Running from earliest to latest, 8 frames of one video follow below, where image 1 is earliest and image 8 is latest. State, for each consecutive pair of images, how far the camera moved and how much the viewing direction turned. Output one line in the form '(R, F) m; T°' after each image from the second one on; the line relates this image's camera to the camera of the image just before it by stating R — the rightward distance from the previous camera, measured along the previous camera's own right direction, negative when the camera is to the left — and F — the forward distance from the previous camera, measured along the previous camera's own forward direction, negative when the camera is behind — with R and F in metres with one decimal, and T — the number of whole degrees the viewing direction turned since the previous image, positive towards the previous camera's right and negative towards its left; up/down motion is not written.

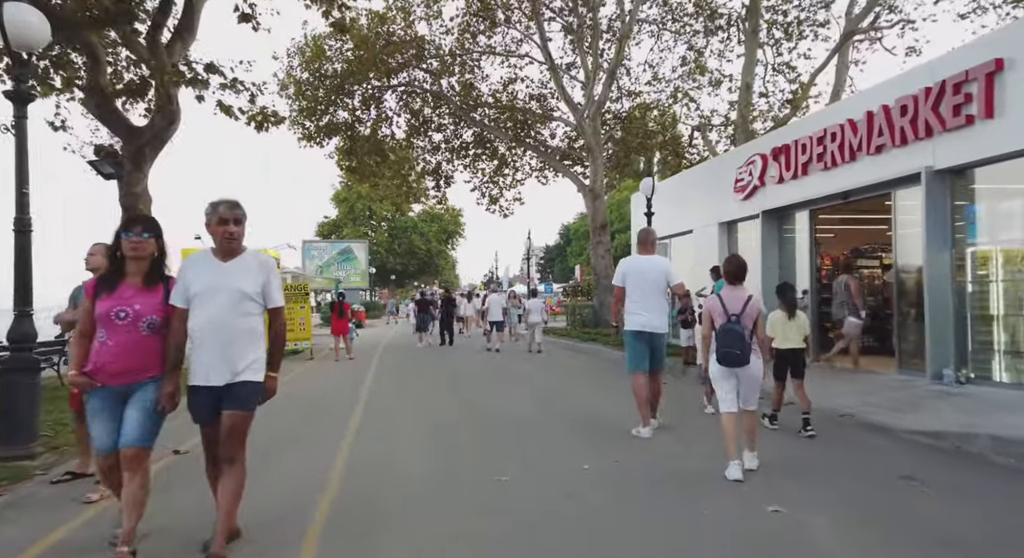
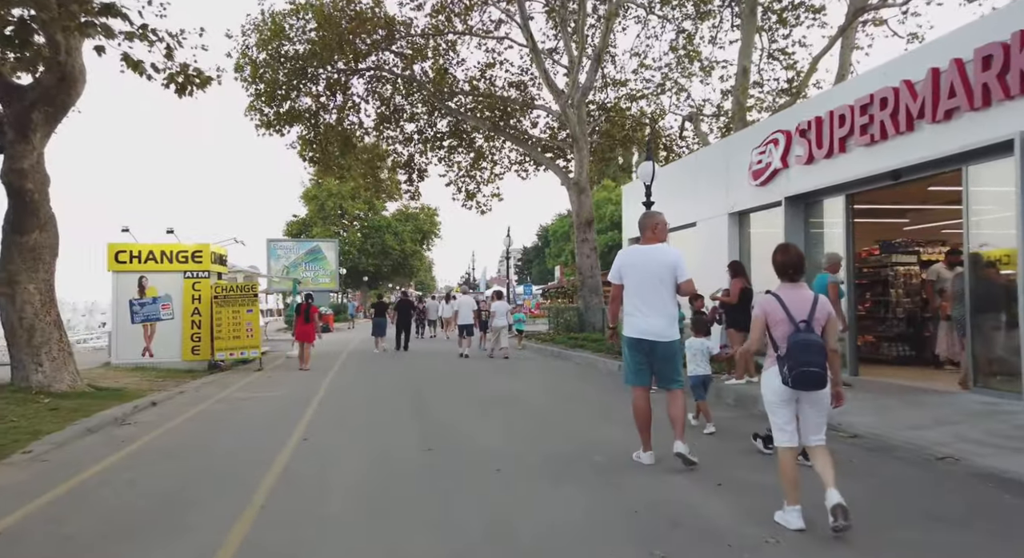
(0.0, +2.1) m; +2°
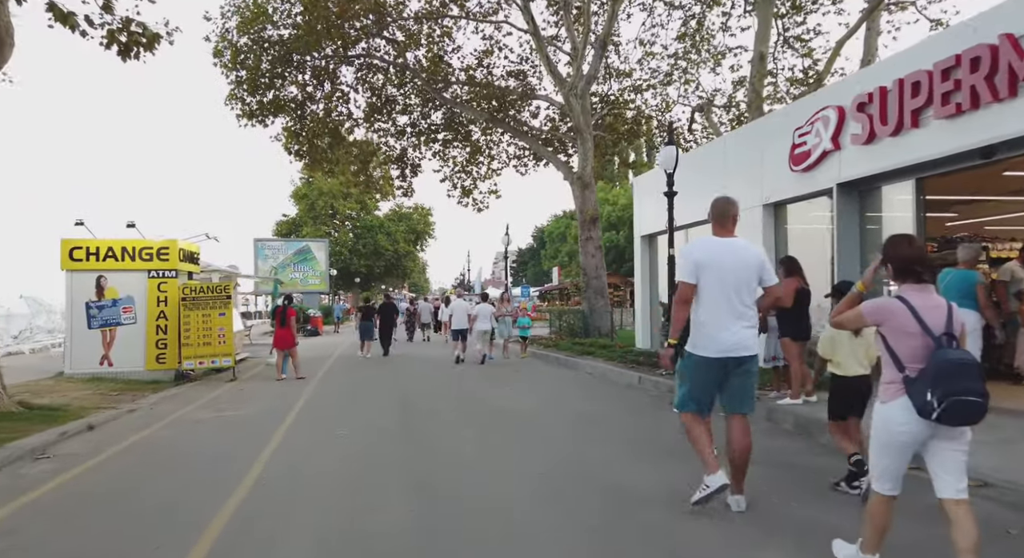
(-0.2, +1.6) m; +1°
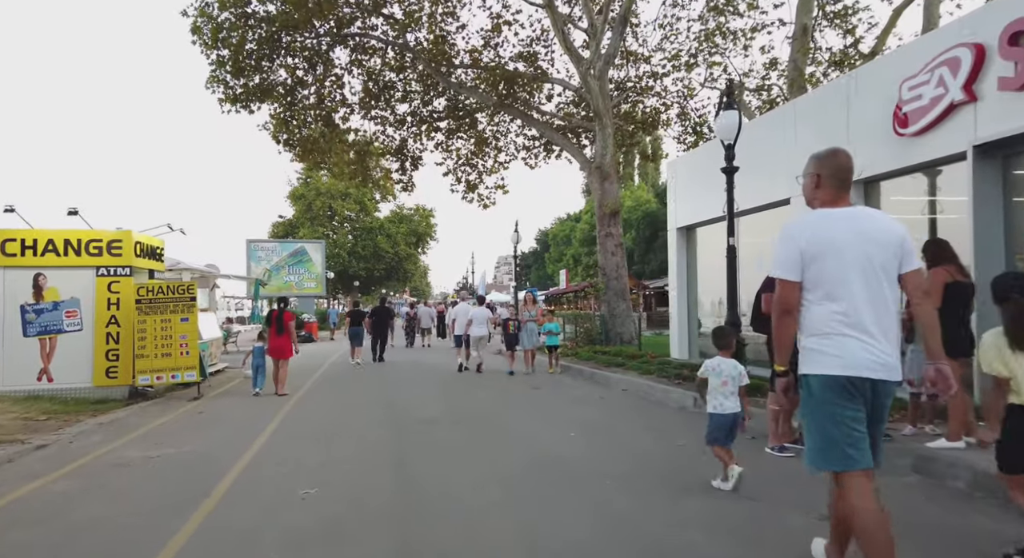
(-0.3, +2.3) m; 0°
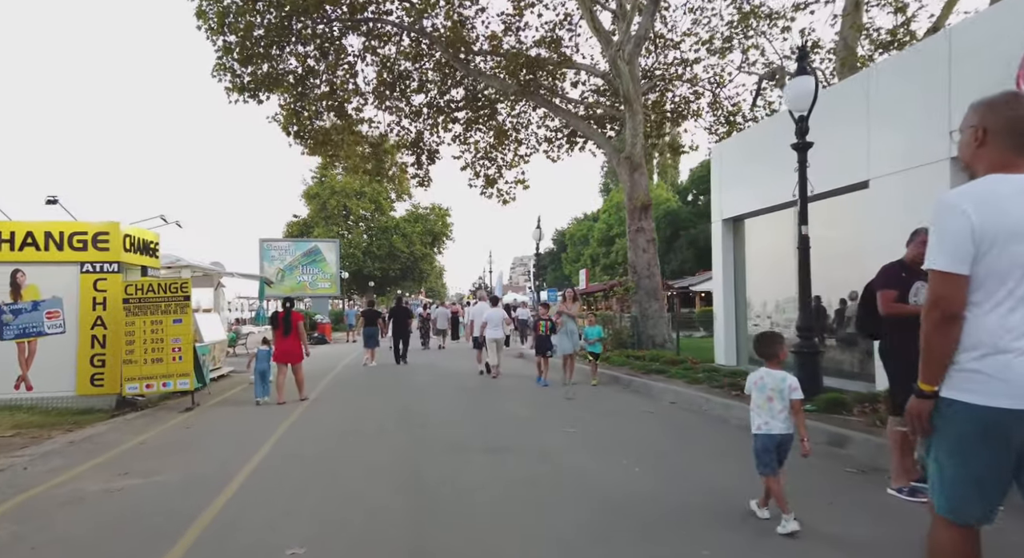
(-0.2, +1.4) m; -1°
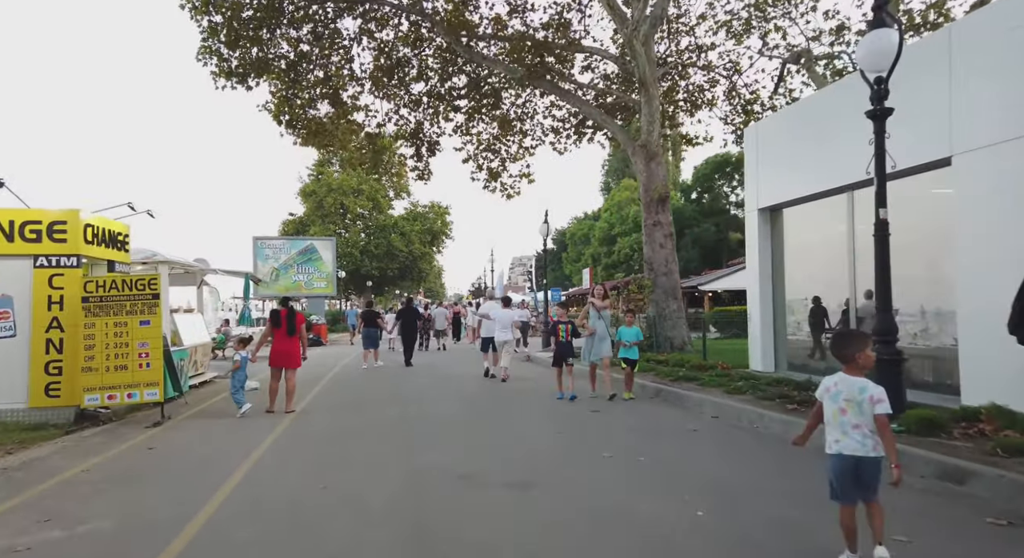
(-0.2, +1.3) m; 0°
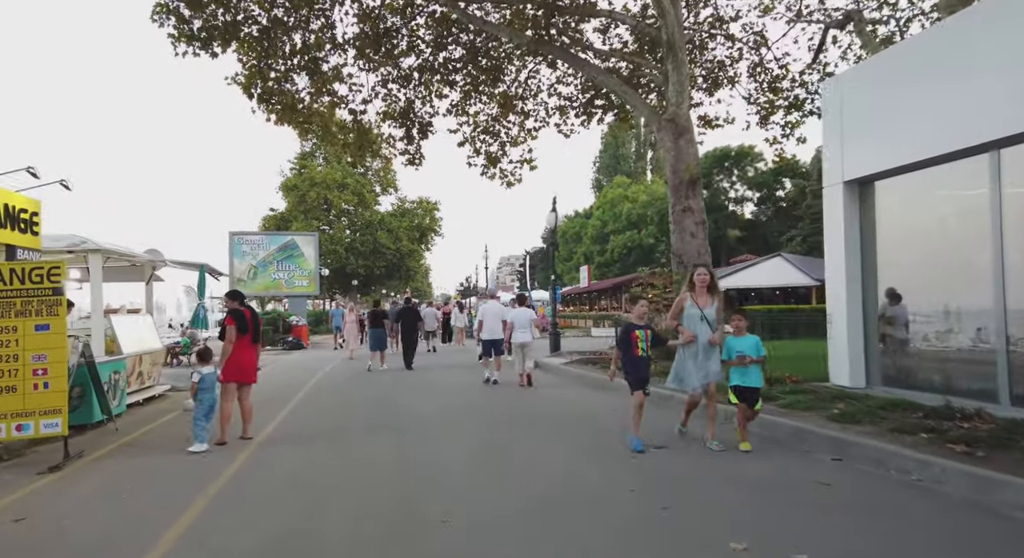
(-0.5, +2.5) m; +1°
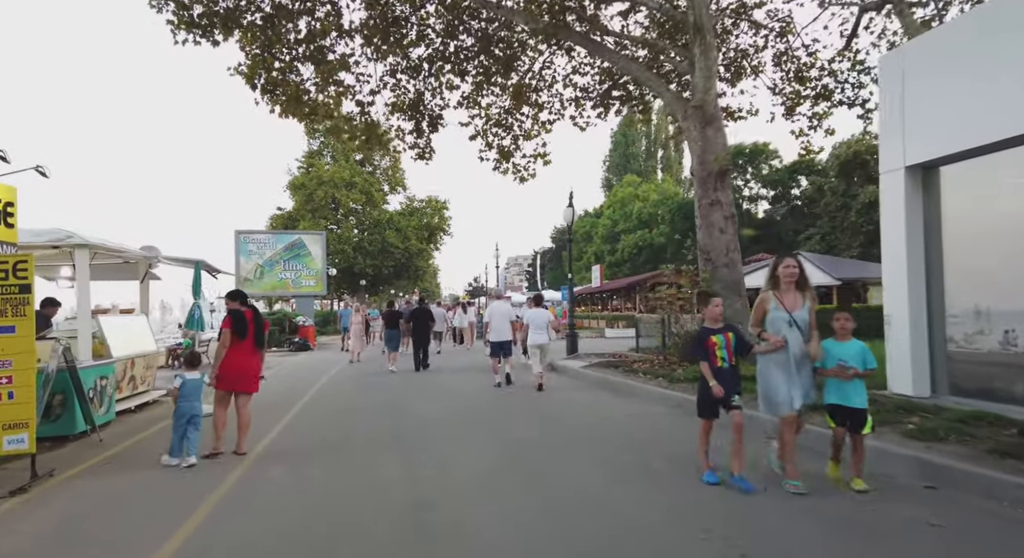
(-0.2, +0.9) m; -1°
